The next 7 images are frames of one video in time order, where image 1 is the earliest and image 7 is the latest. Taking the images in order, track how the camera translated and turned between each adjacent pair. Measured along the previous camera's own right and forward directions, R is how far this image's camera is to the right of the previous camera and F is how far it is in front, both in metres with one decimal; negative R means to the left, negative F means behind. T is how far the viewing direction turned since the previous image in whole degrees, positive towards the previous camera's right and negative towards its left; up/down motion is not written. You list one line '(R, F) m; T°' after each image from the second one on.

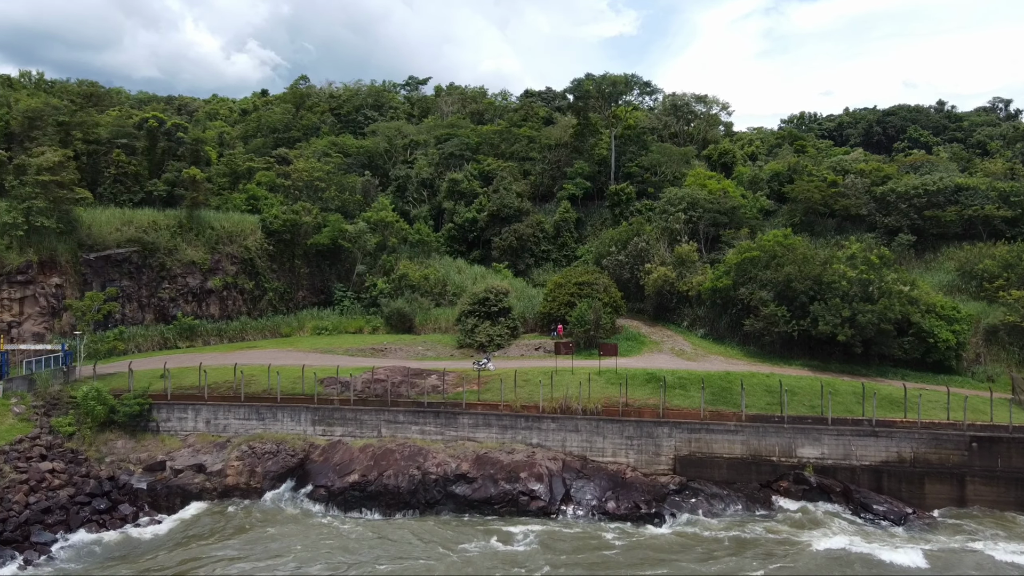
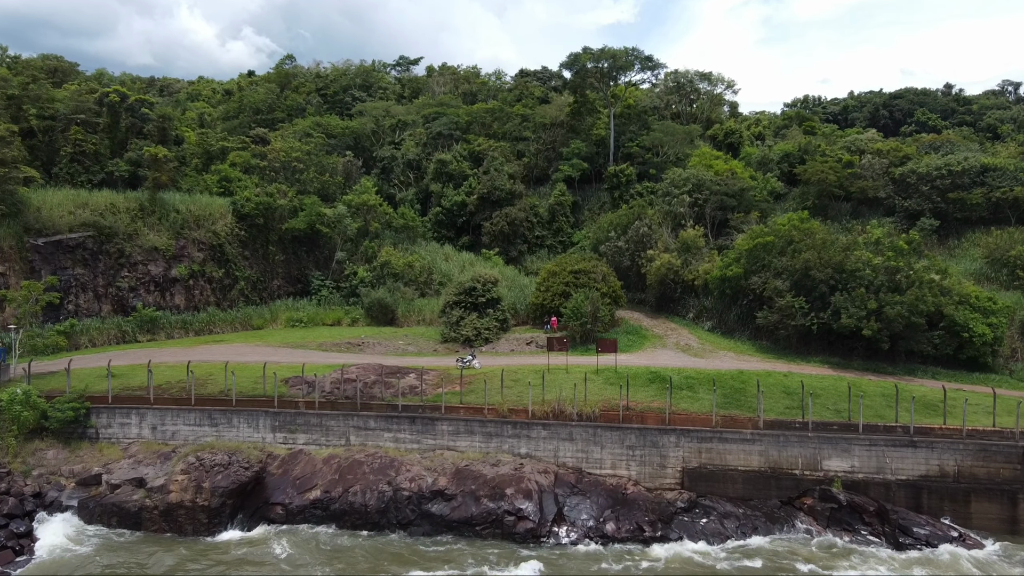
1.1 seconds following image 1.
(+0.3, +2.9) m; 0°
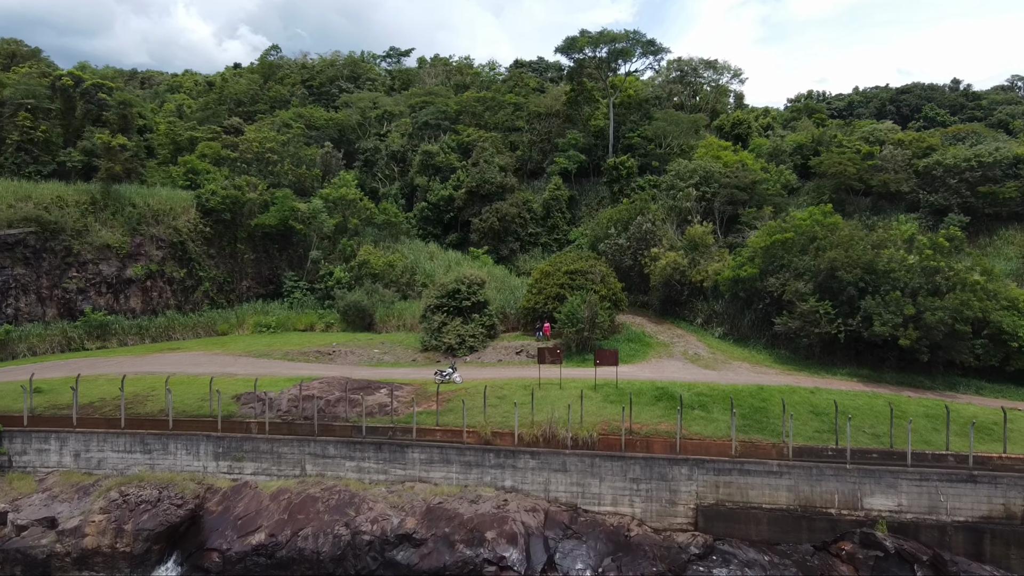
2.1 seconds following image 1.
(+0.3, +3.2) m; 0°
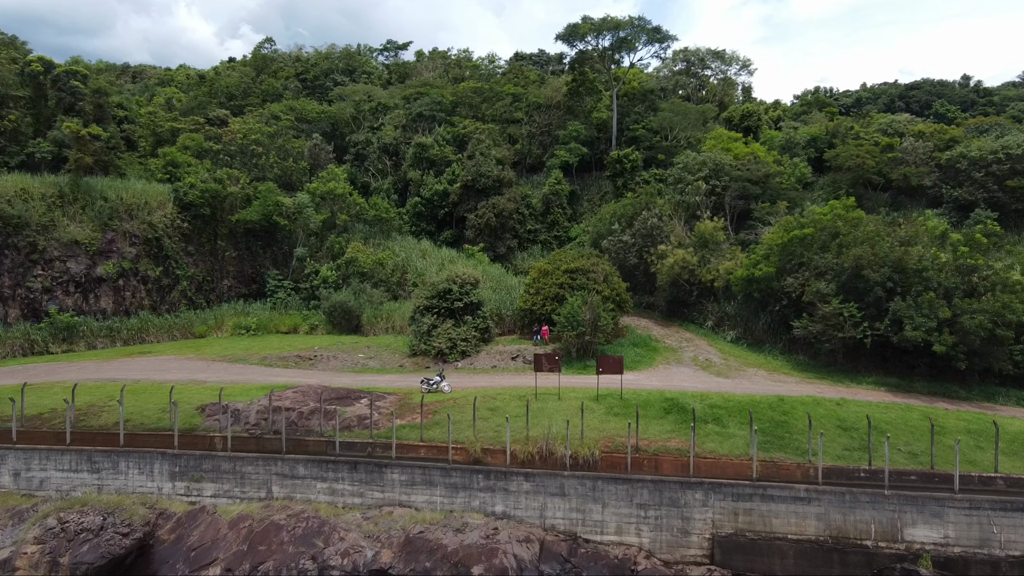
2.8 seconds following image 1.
(+0.2, +2.1) m; 0°
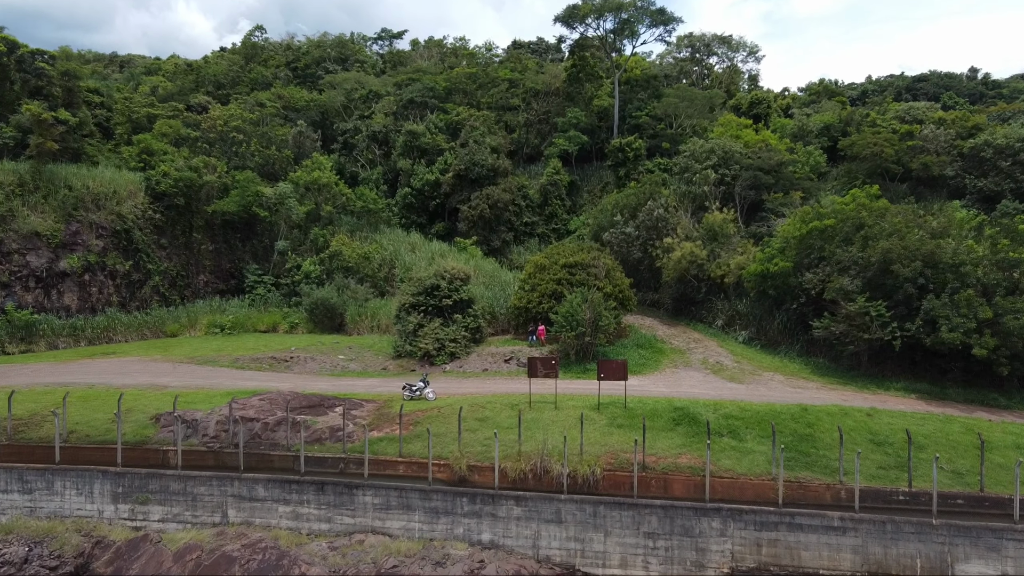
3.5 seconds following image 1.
(+0.2, +2.0) m; 0°
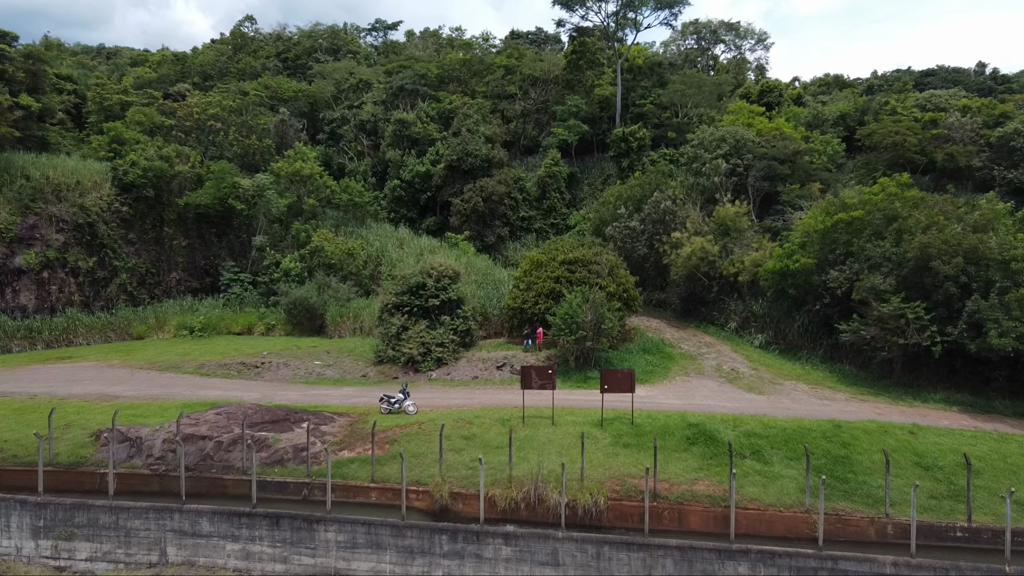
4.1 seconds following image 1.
(+0.2, +2.2) m; 0°
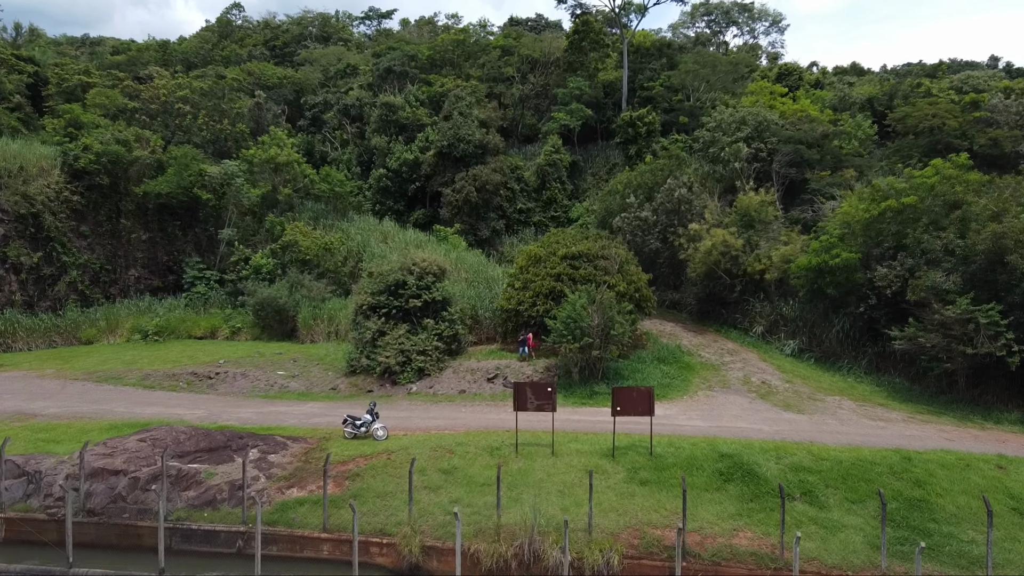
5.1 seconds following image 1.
(+0.1, +2.9) m; 0°
